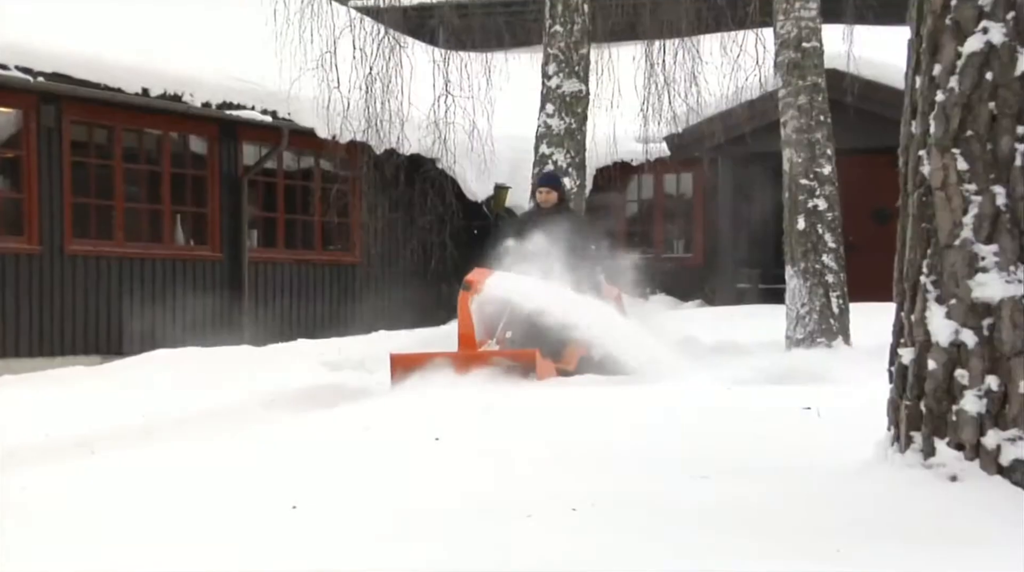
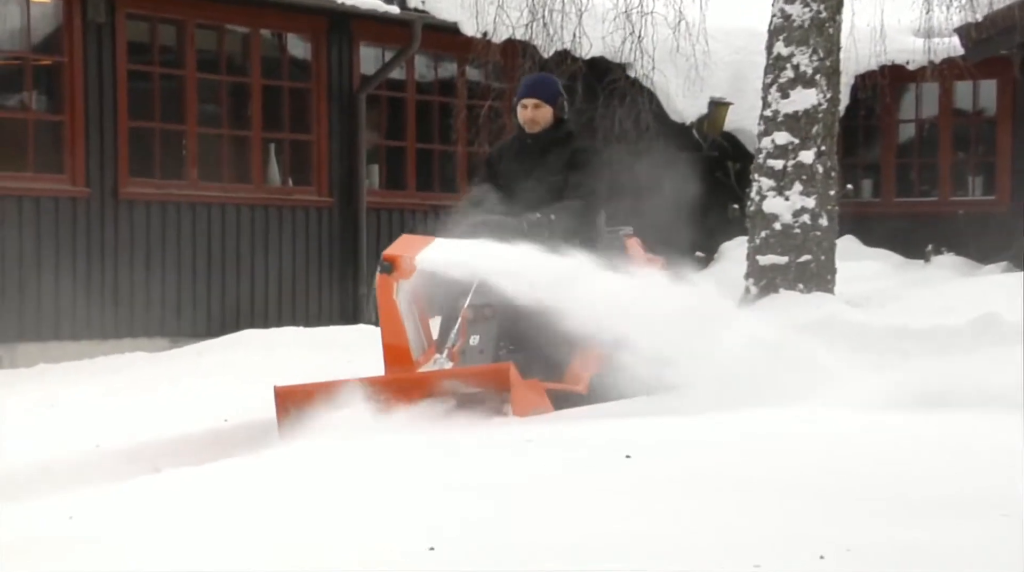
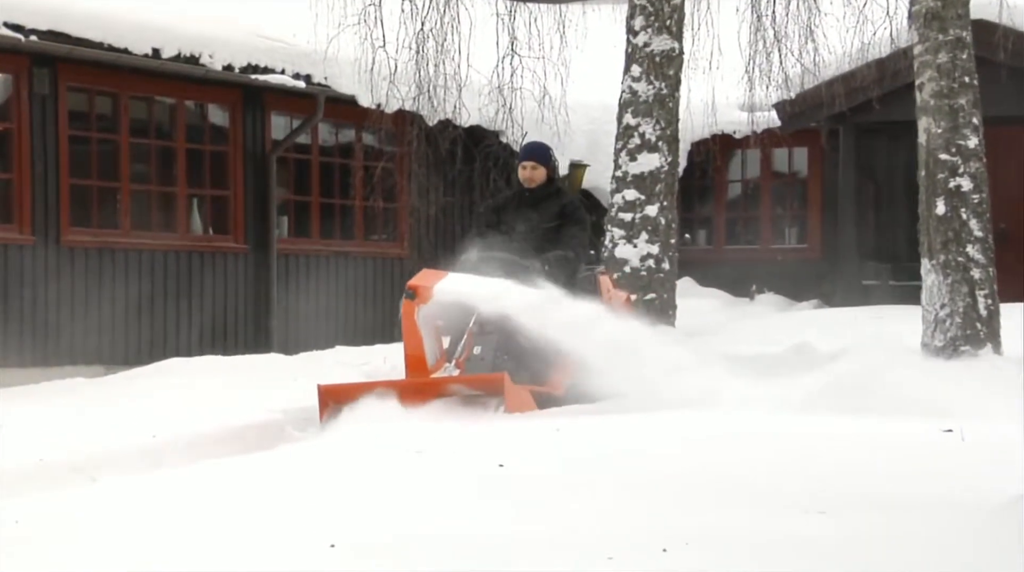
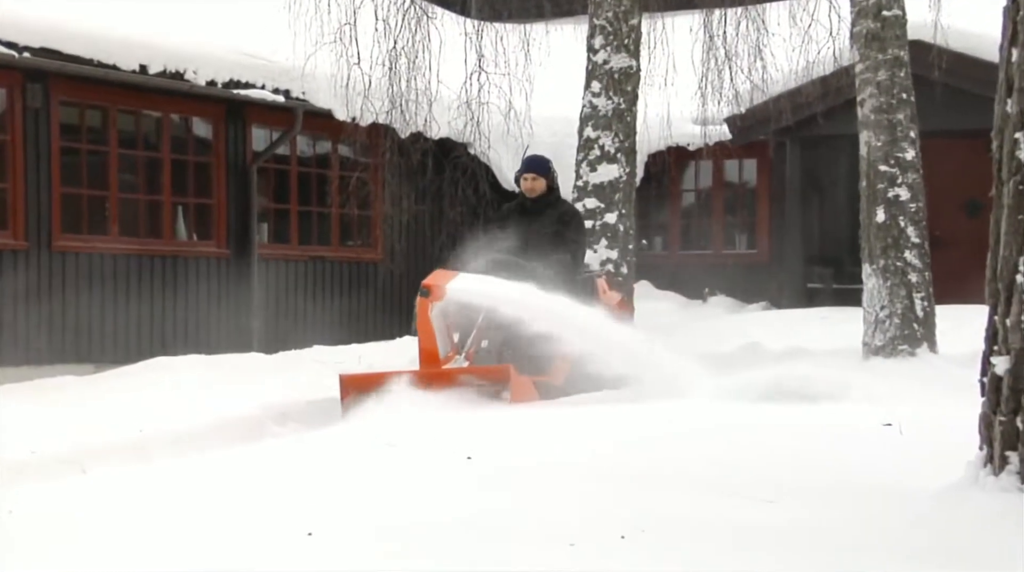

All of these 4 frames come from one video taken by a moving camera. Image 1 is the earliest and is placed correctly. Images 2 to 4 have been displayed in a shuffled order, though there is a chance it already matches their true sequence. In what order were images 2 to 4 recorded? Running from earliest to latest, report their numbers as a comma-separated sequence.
4, 3, 2
